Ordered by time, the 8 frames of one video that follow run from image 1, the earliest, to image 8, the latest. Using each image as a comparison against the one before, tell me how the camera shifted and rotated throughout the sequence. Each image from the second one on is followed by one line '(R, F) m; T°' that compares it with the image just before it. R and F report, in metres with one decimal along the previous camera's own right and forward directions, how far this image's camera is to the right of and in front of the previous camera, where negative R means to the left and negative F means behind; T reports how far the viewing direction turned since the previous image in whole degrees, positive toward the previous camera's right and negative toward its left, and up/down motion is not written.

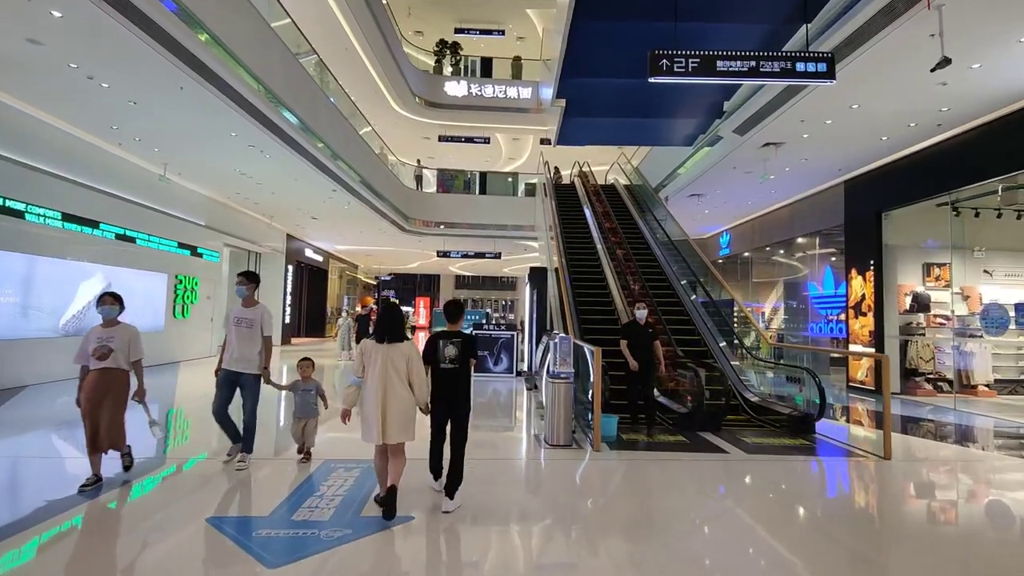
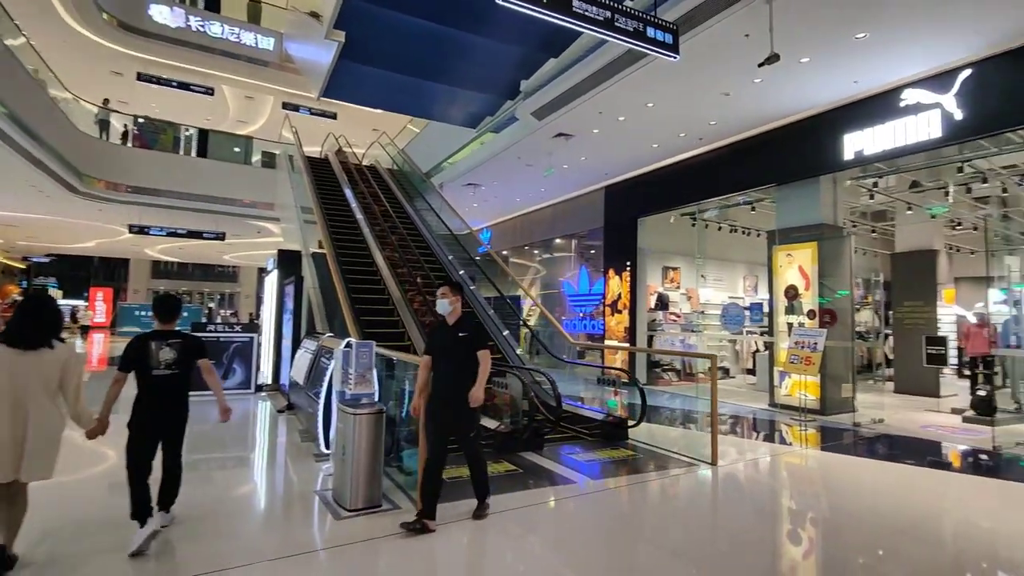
(-0.3, +1.6) m; +28°
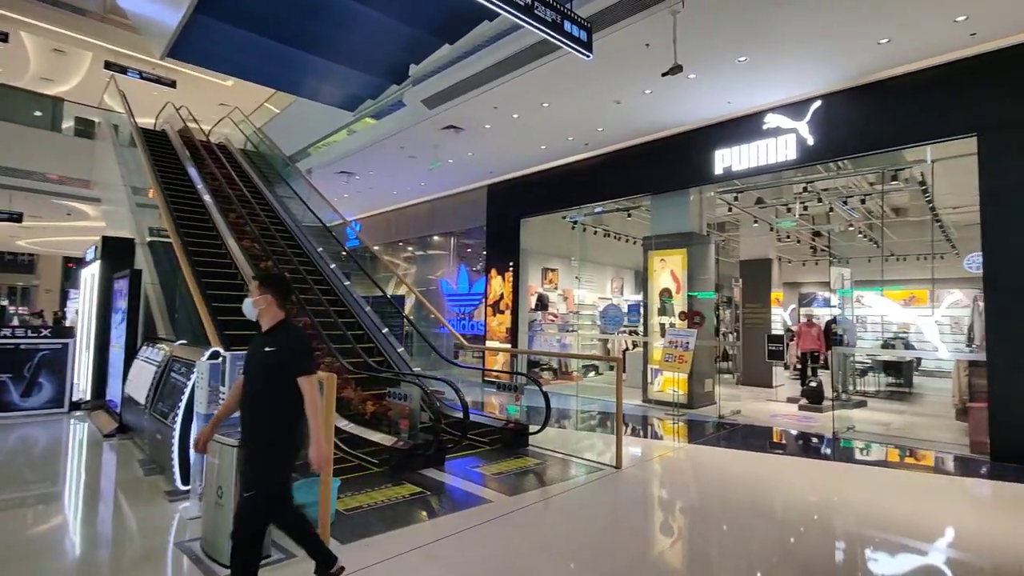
(-0.3, +0.4) m; +15°
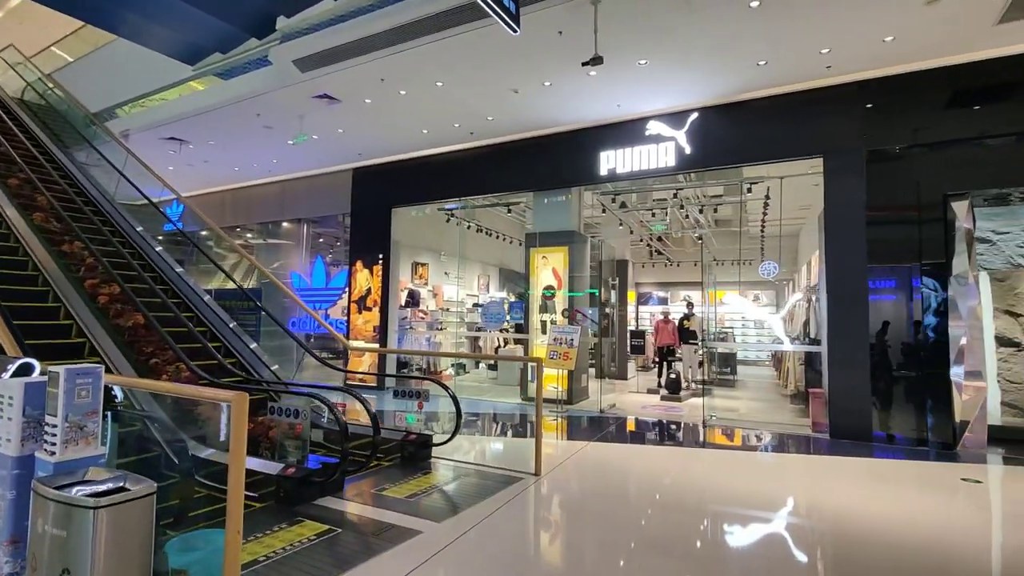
(-0.6, +0.5) m; +17°
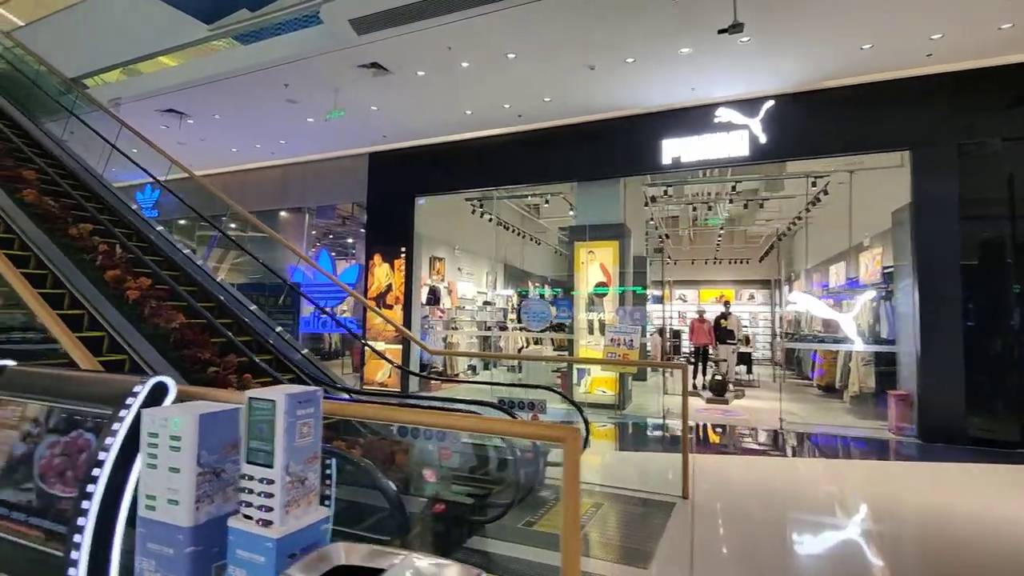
(-1.3, +0.7) m; +5°
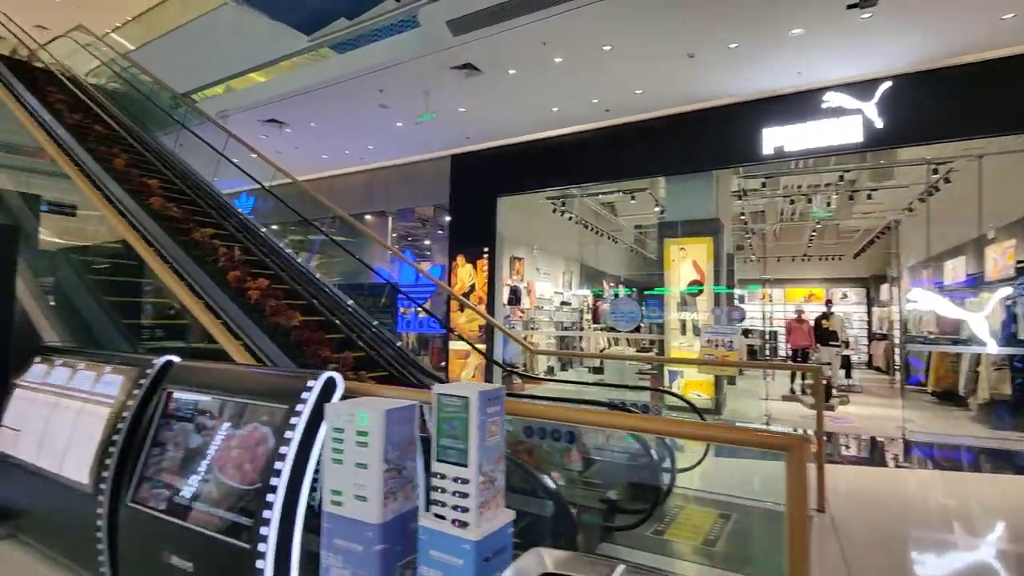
(-0.4, +0.1) m; -7°
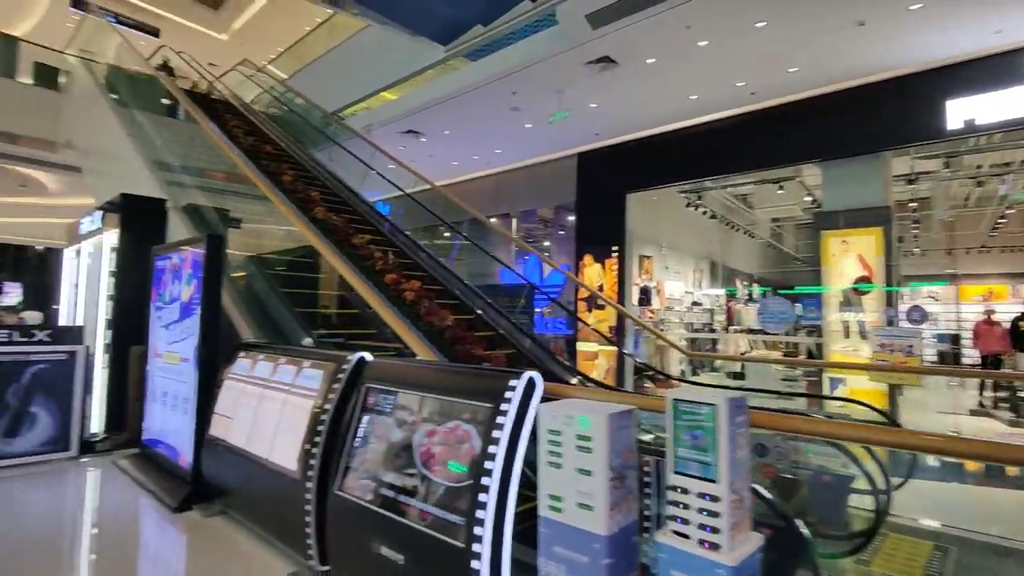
(-0.3, +0.1) m; -12°
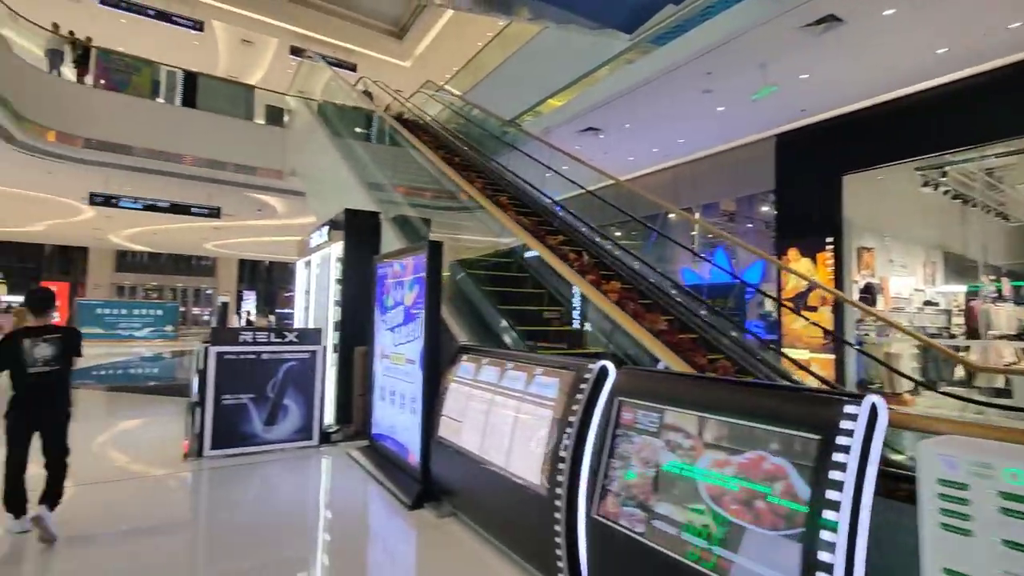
(-0.4, +0.2) m; -17°
